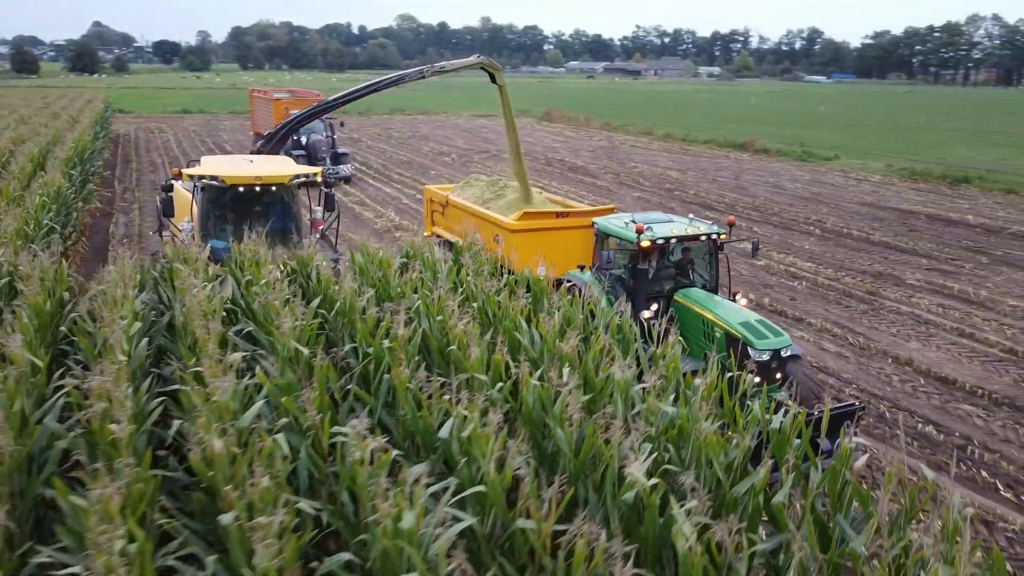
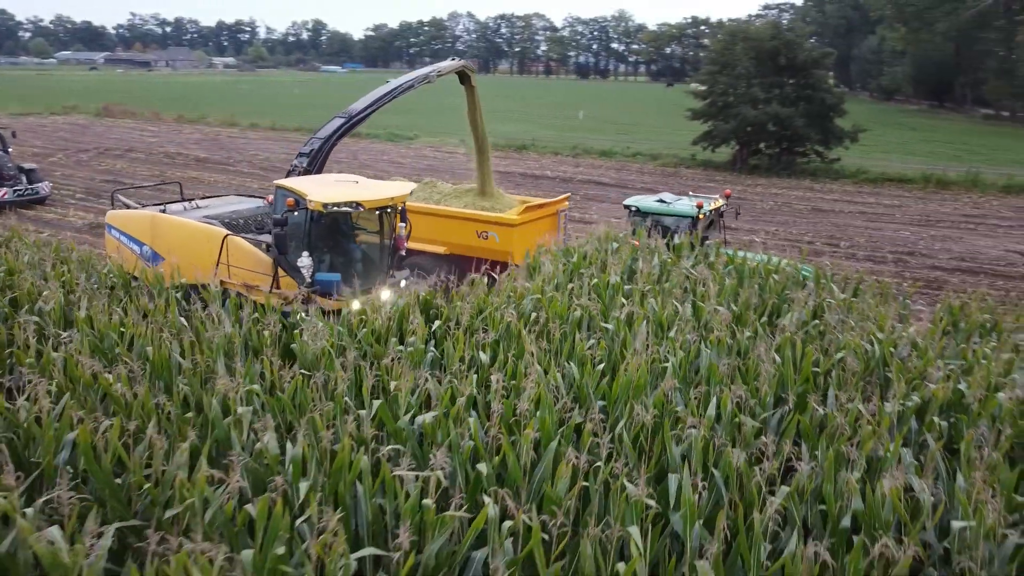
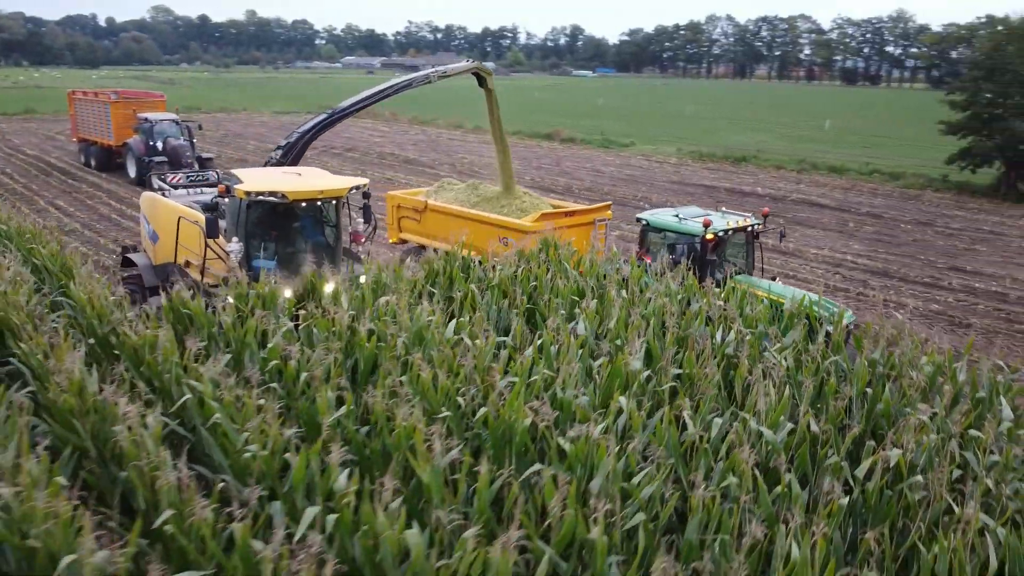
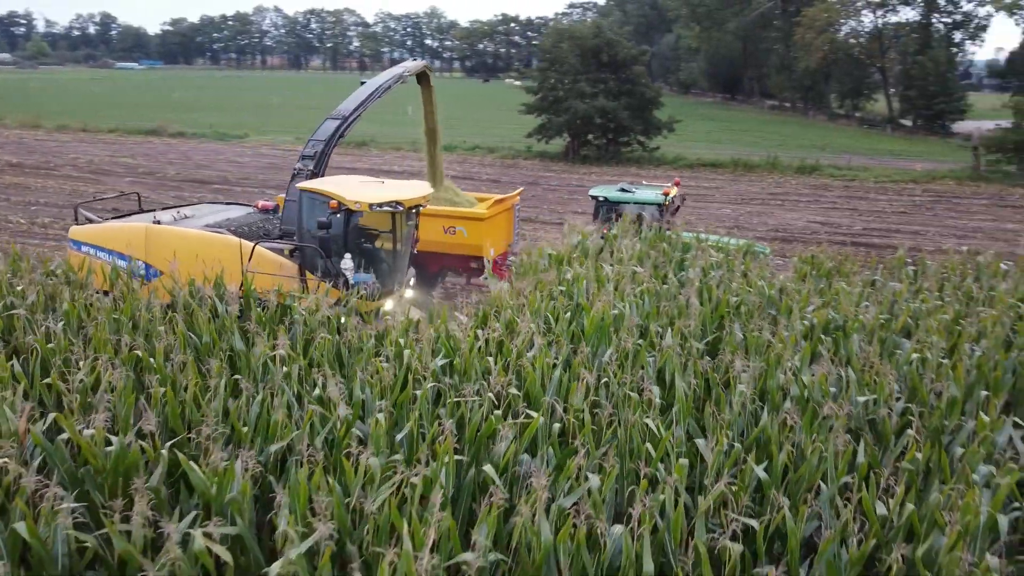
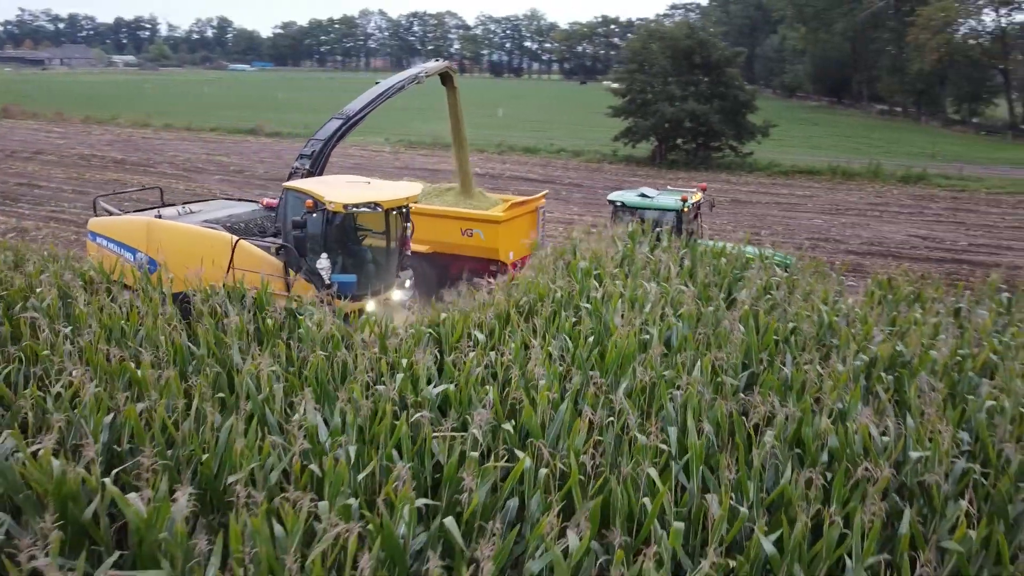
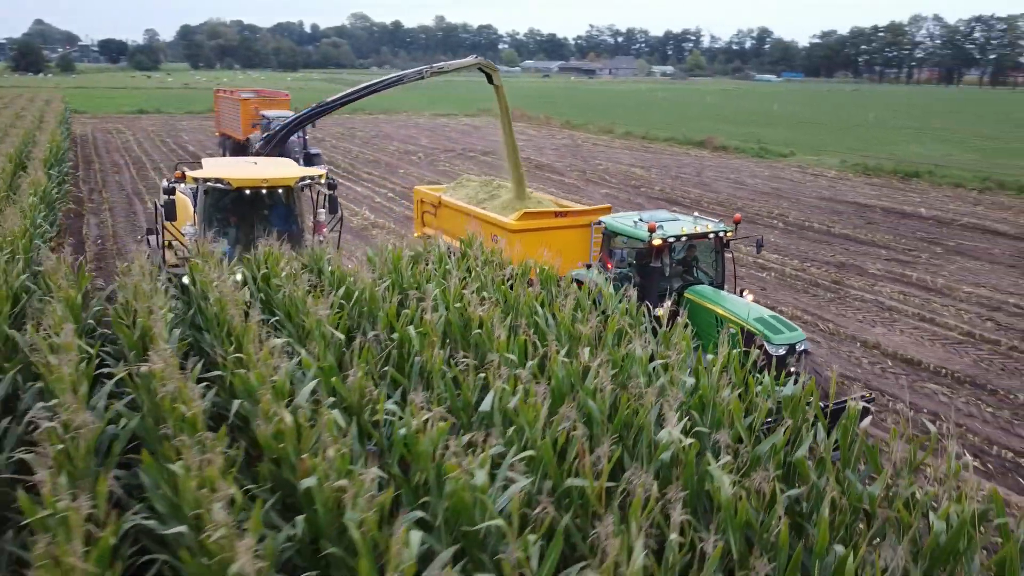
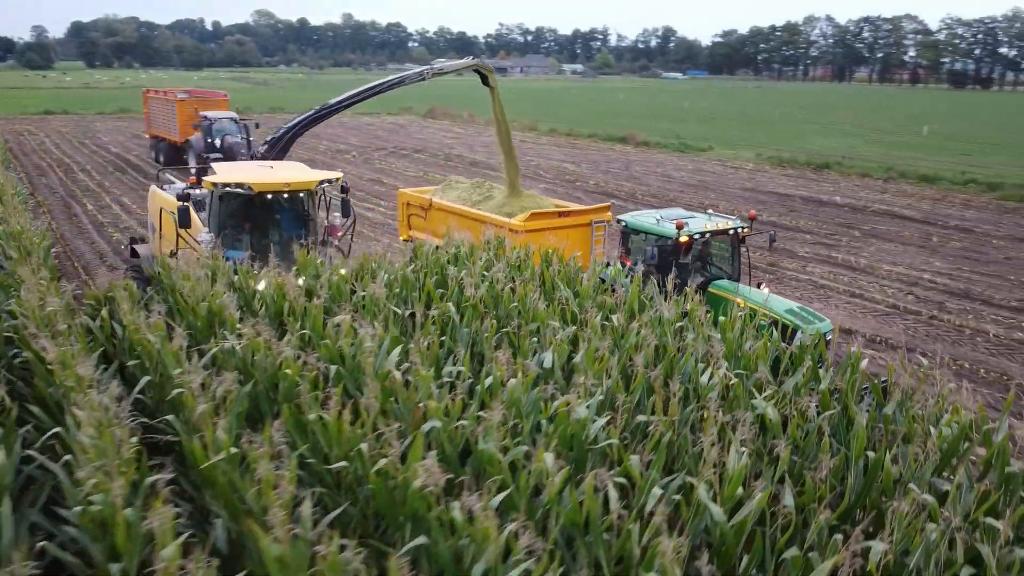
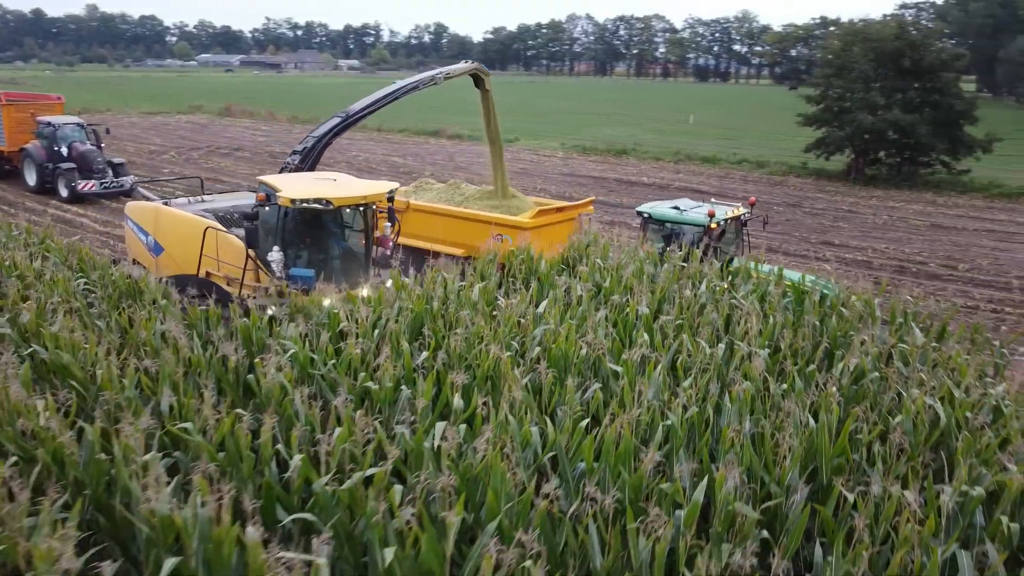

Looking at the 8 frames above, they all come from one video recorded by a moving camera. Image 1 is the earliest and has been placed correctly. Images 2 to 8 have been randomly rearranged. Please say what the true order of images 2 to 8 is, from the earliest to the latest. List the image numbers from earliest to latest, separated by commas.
6, 7, 3, 8, 2, 5, 4
